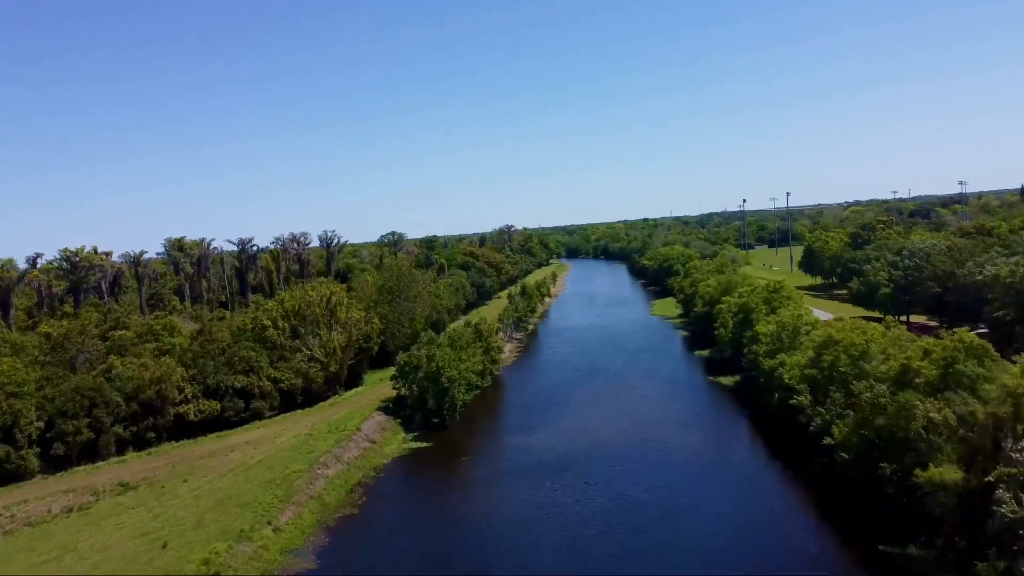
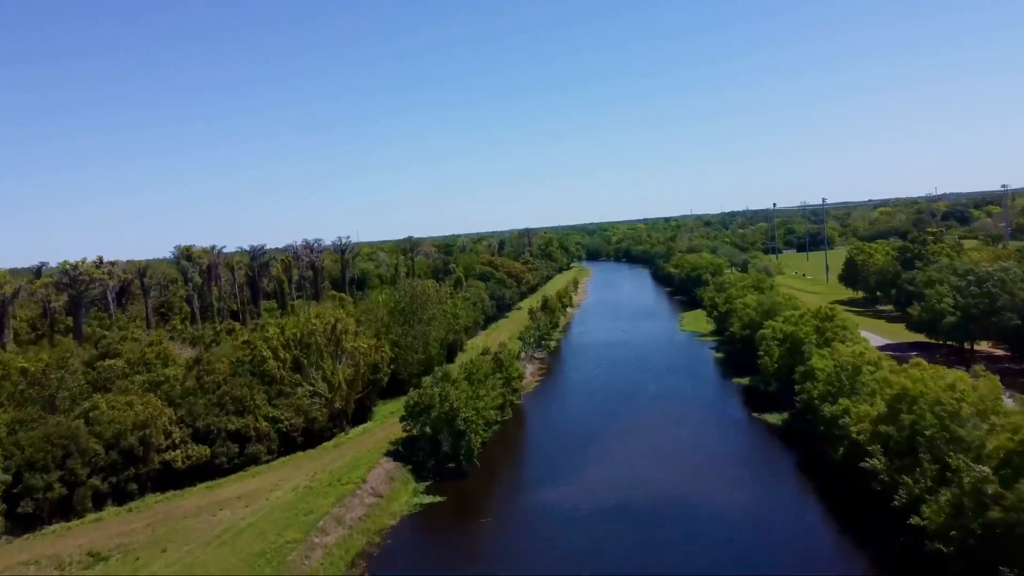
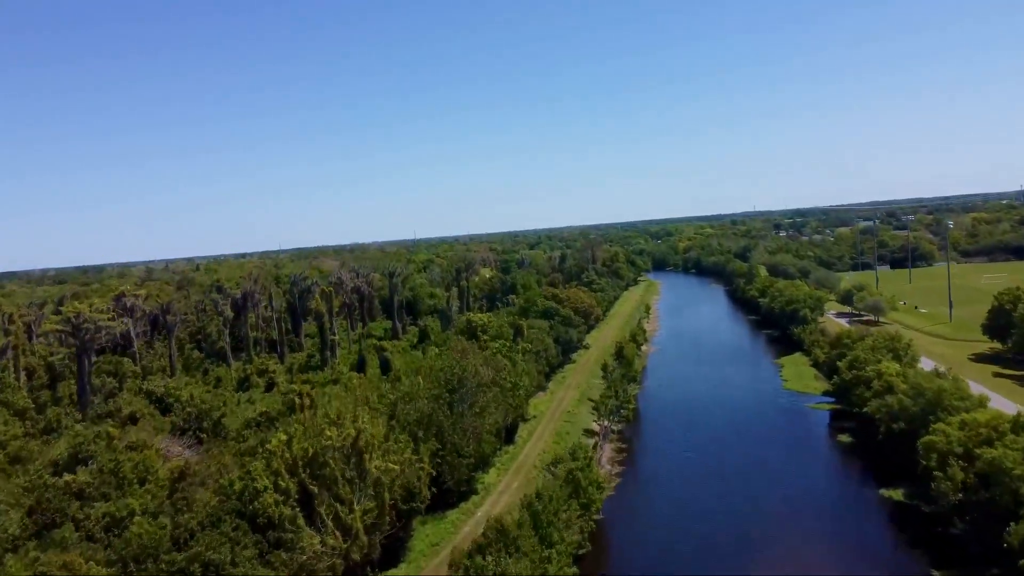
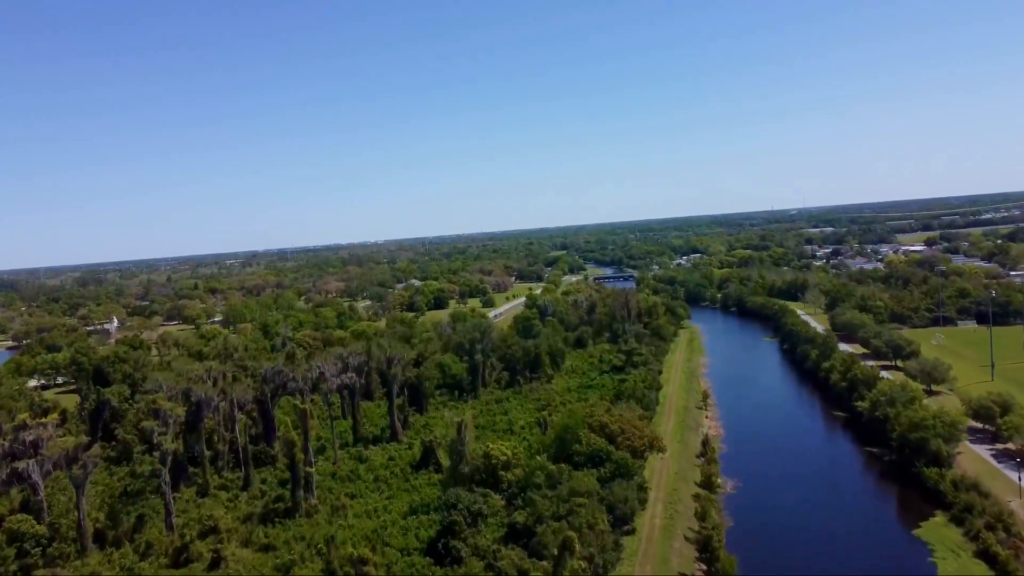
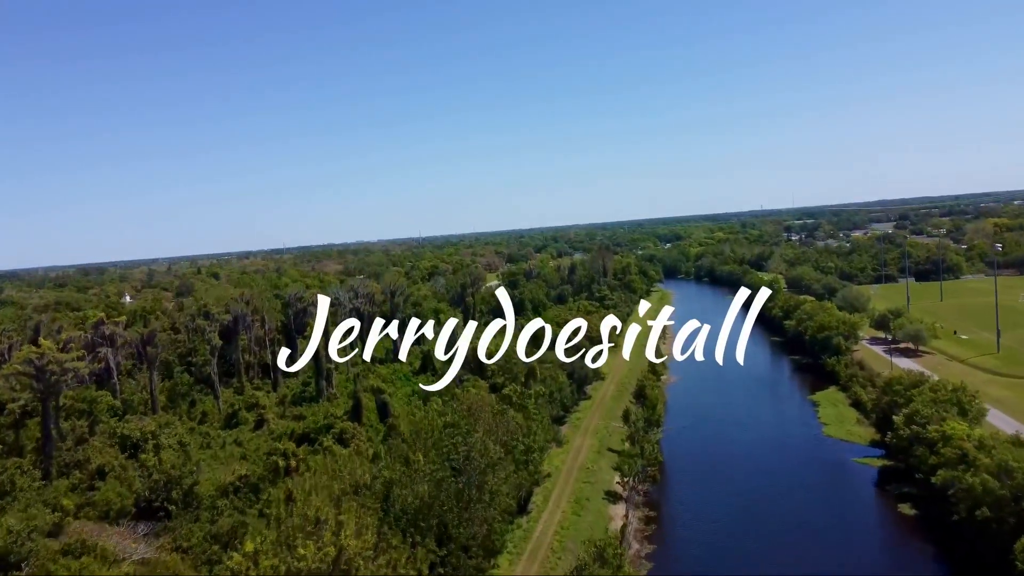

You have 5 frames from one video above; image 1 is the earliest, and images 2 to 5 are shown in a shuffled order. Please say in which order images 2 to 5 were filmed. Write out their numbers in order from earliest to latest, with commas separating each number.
2, 3, 5, 4
